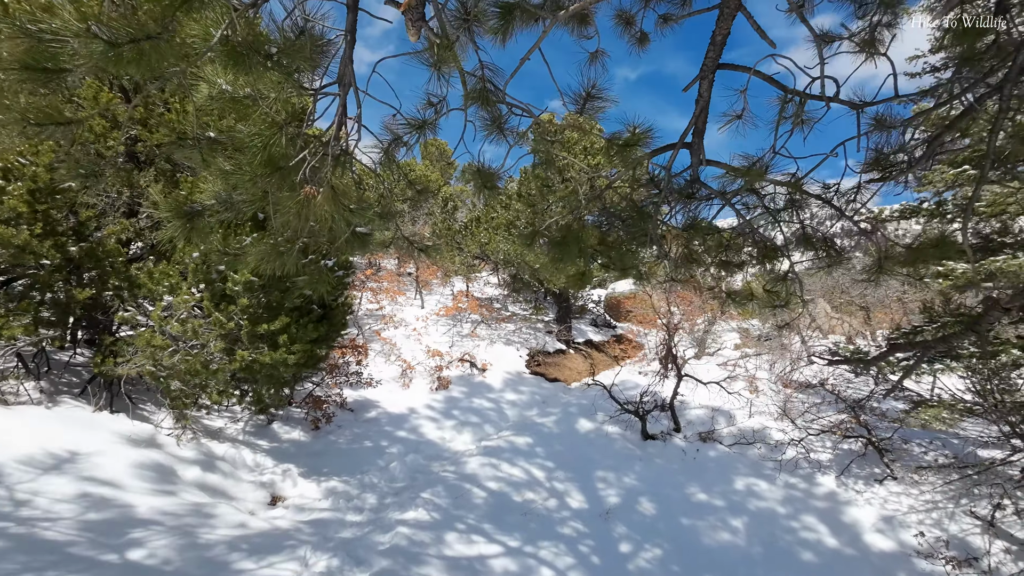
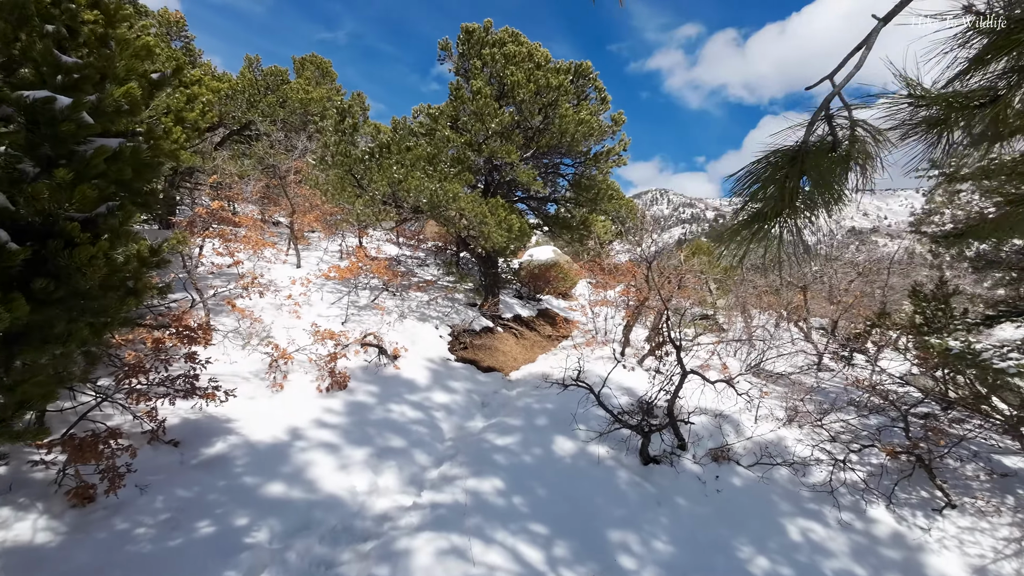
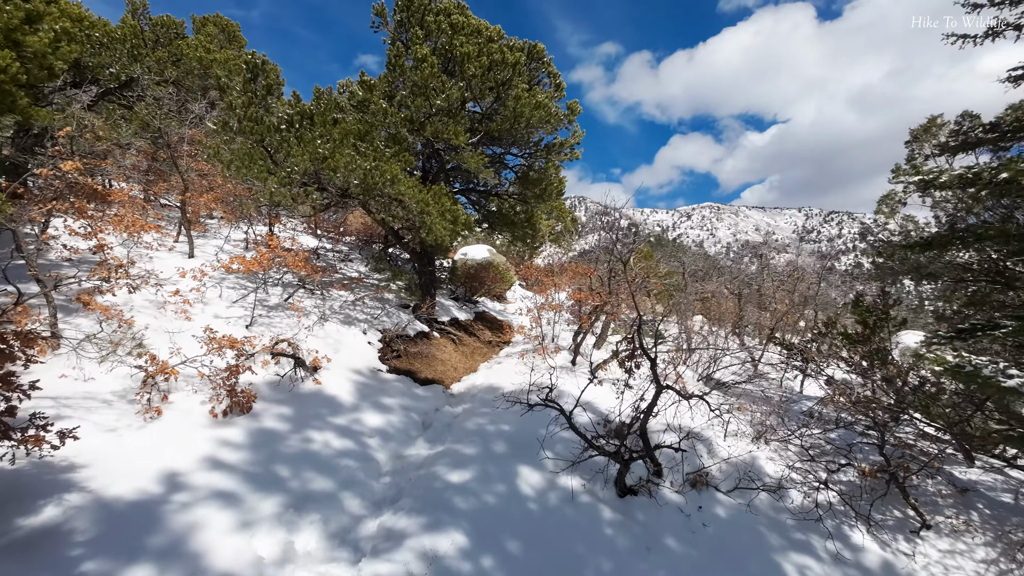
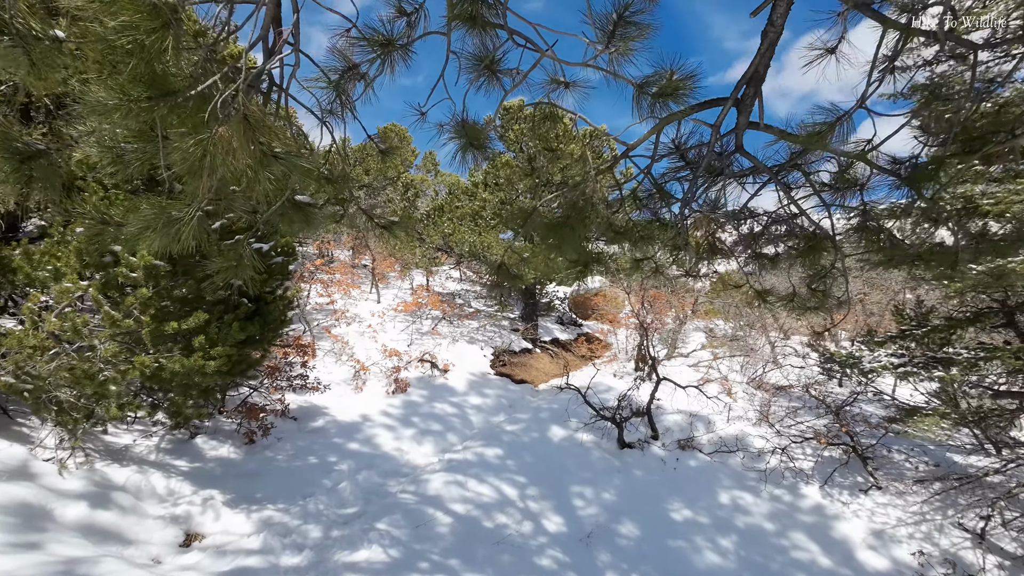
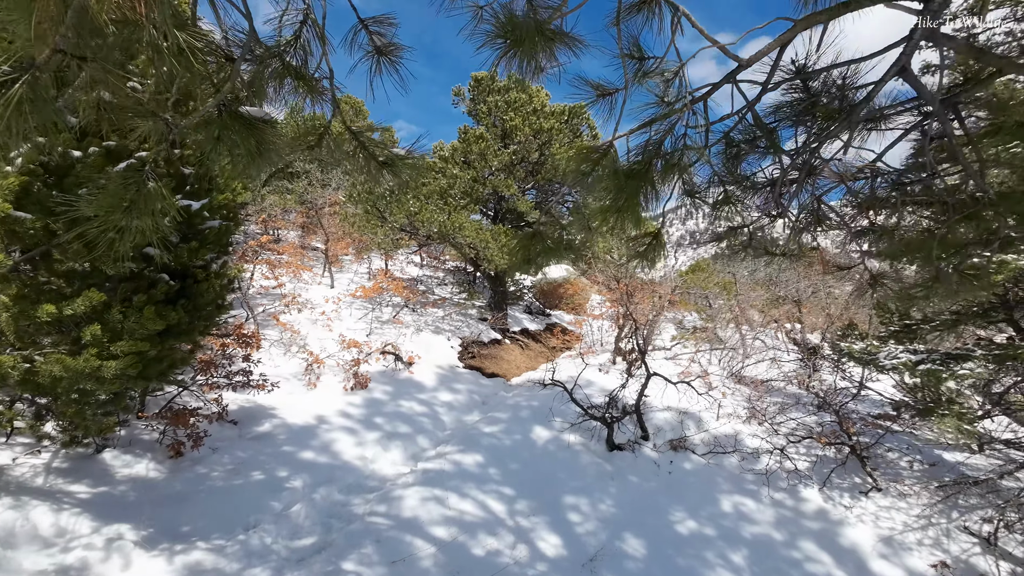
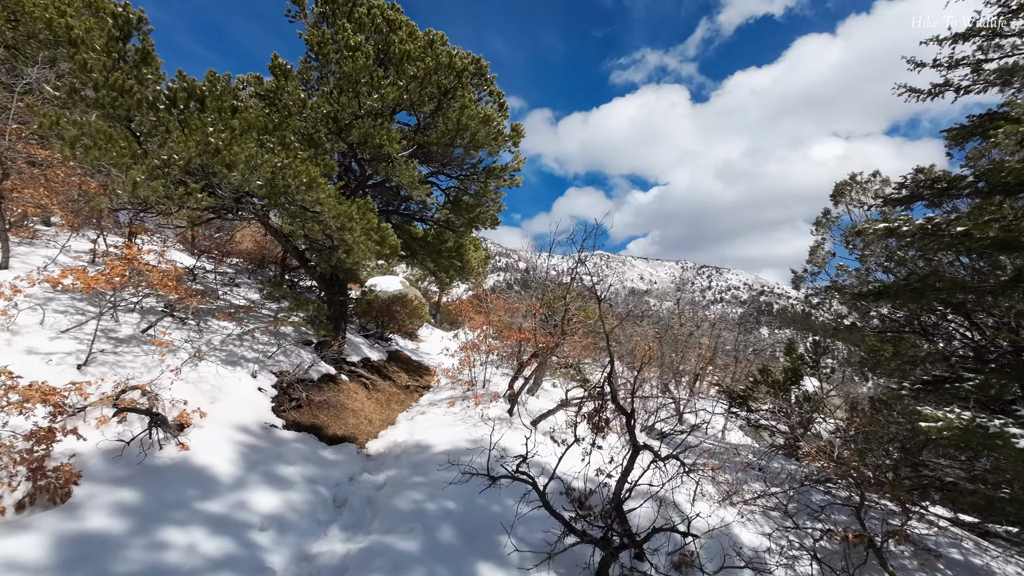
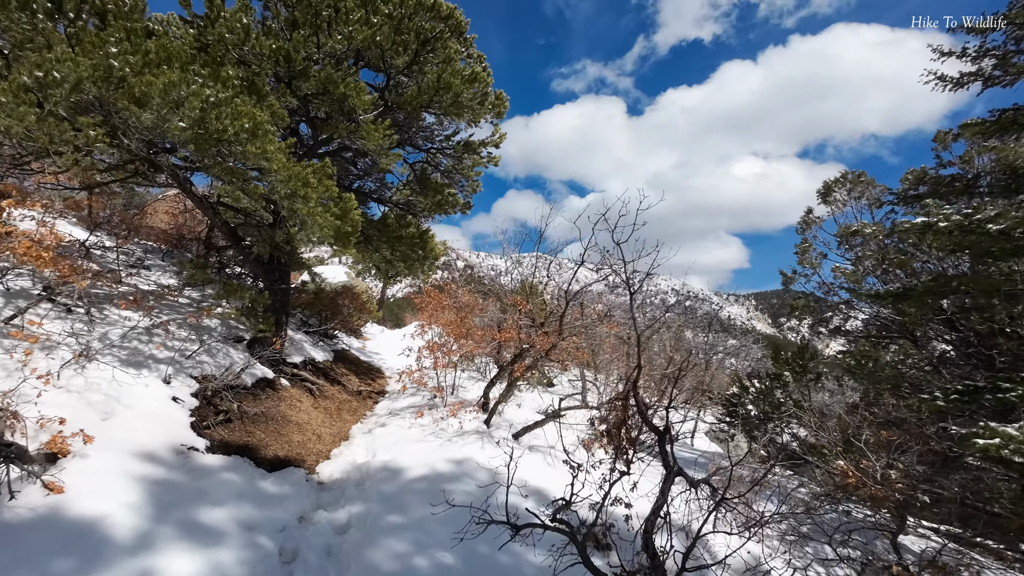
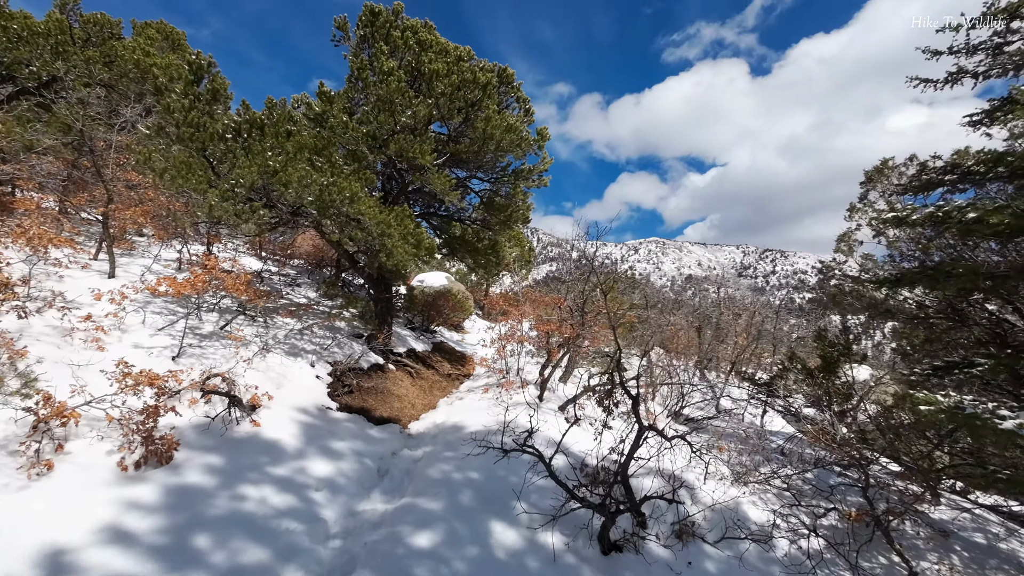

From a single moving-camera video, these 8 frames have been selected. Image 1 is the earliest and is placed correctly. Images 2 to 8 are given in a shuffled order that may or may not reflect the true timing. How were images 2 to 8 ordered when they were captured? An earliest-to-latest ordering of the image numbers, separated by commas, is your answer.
4, 5, 2, 3, 8, 6, 7
